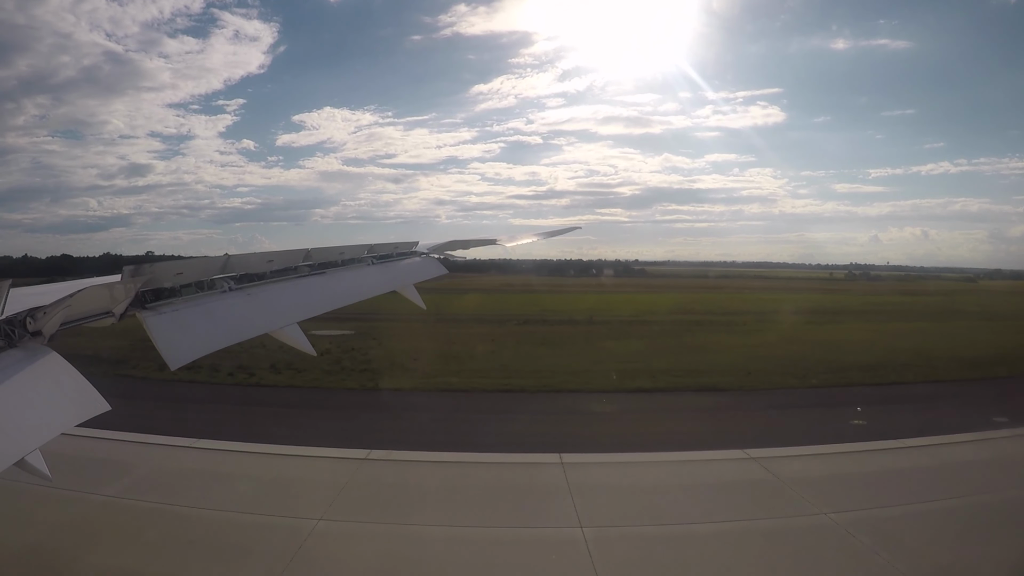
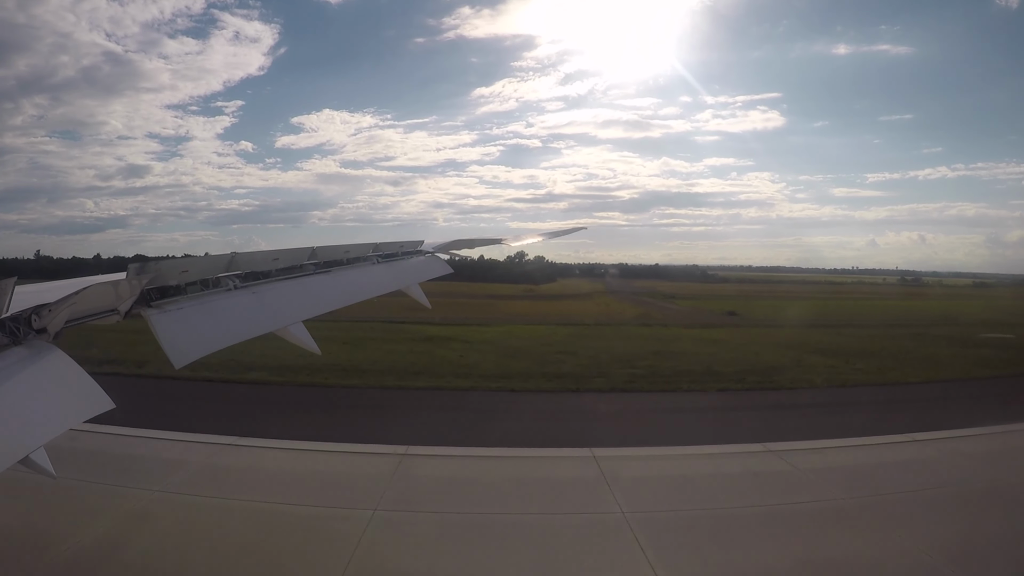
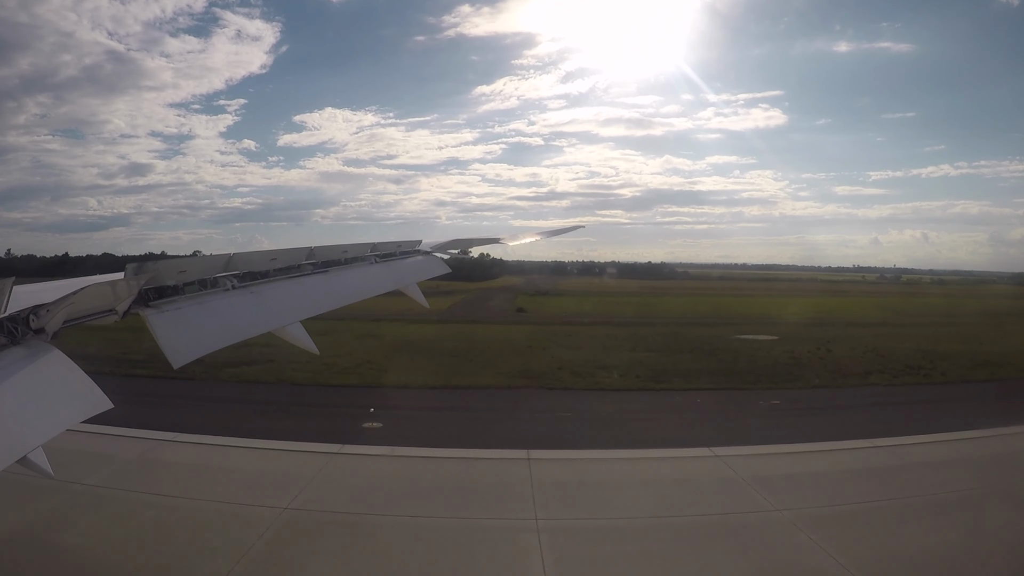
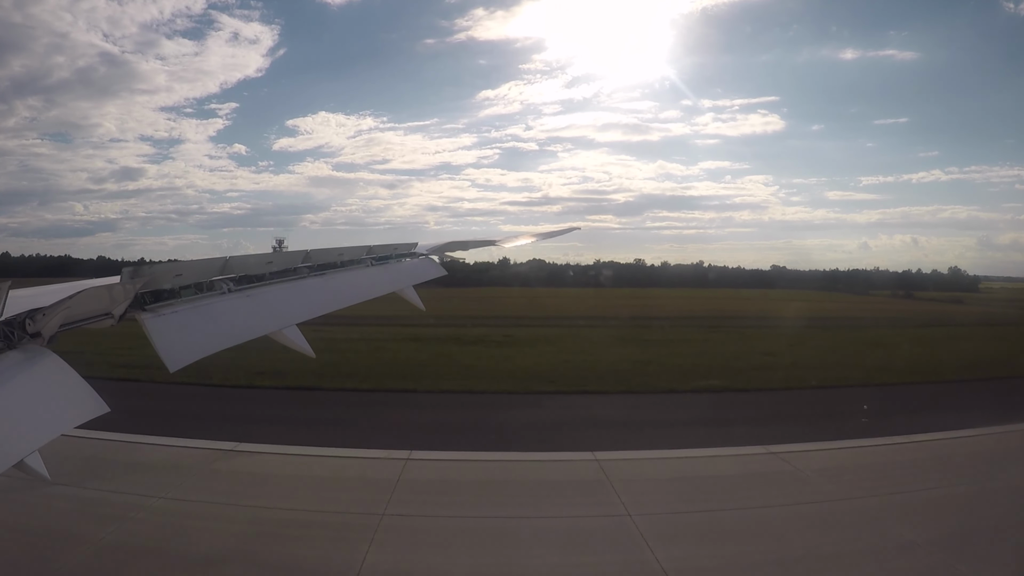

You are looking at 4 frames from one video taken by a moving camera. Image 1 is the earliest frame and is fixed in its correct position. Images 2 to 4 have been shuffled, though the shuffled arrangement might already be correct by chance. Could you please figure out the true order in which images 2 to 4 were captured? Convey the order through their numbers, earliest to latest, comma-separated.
3, 2, 4
